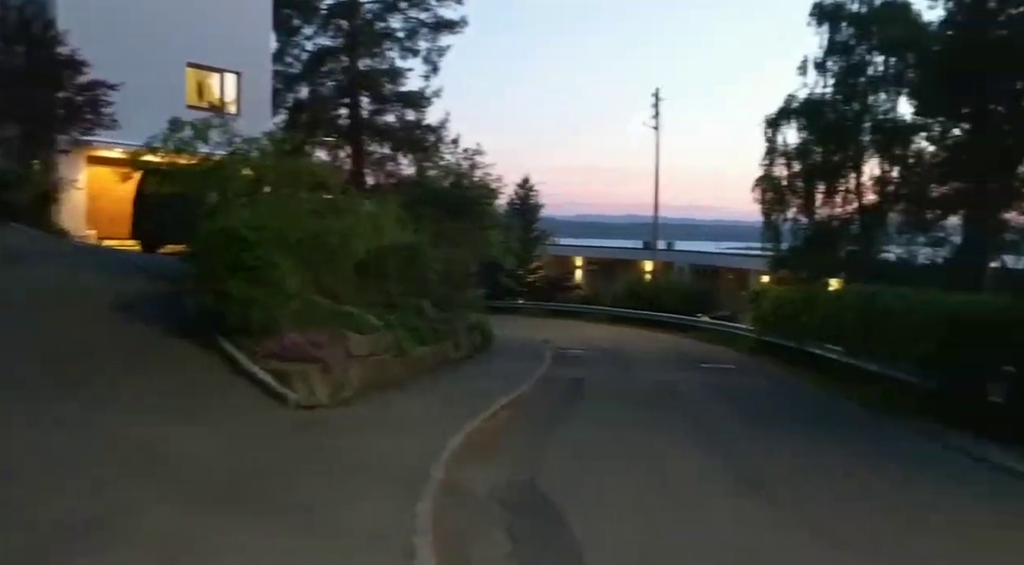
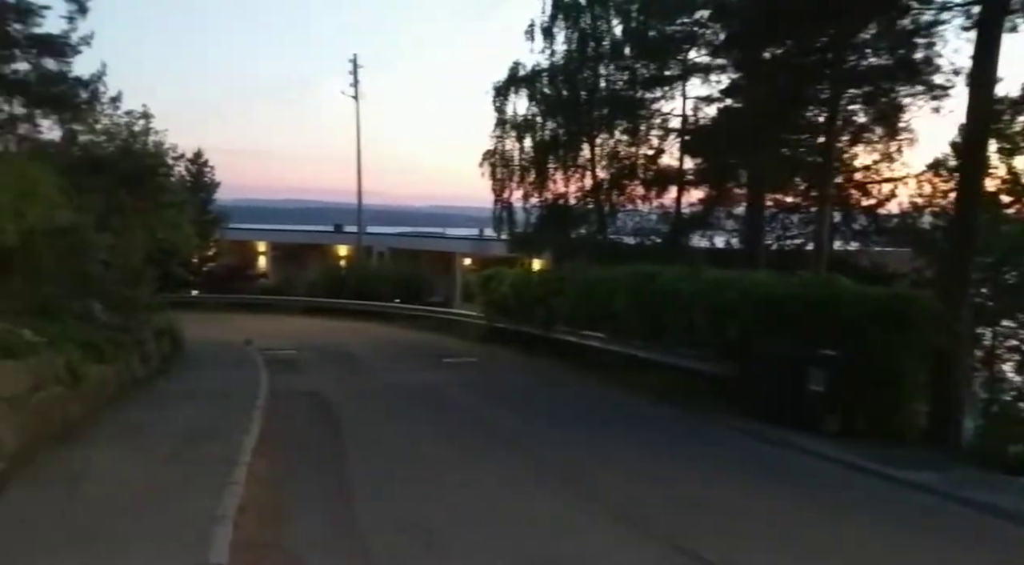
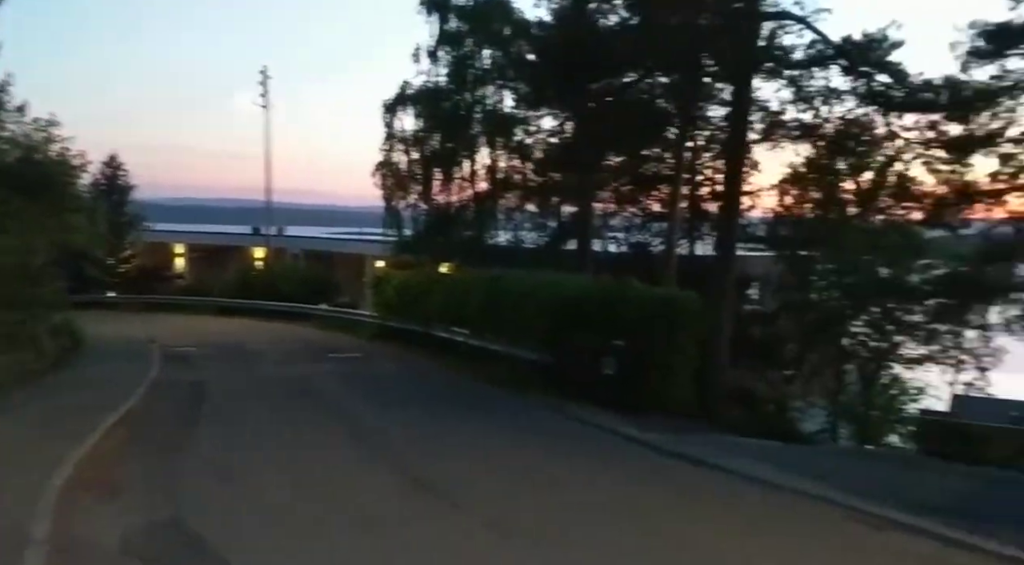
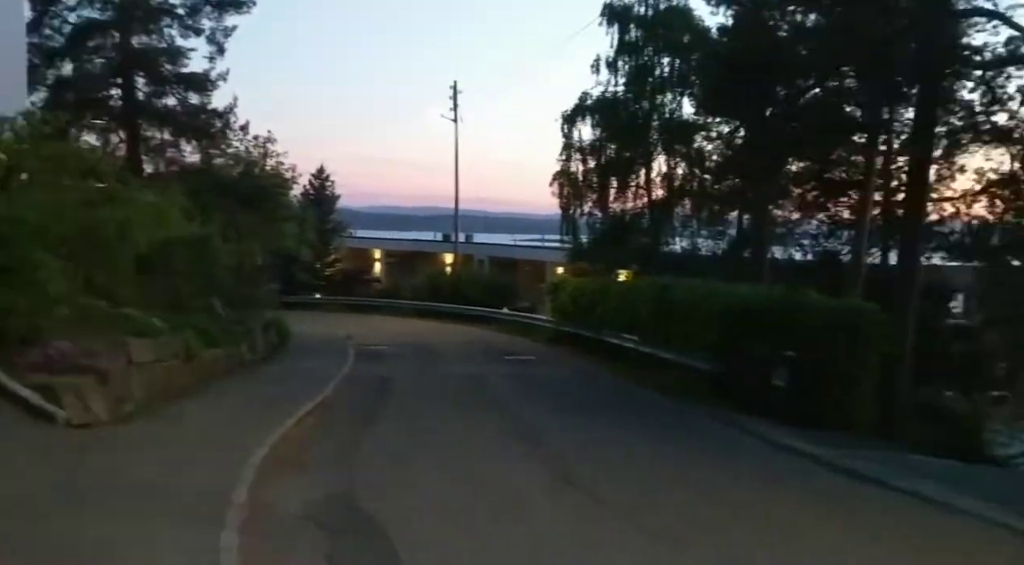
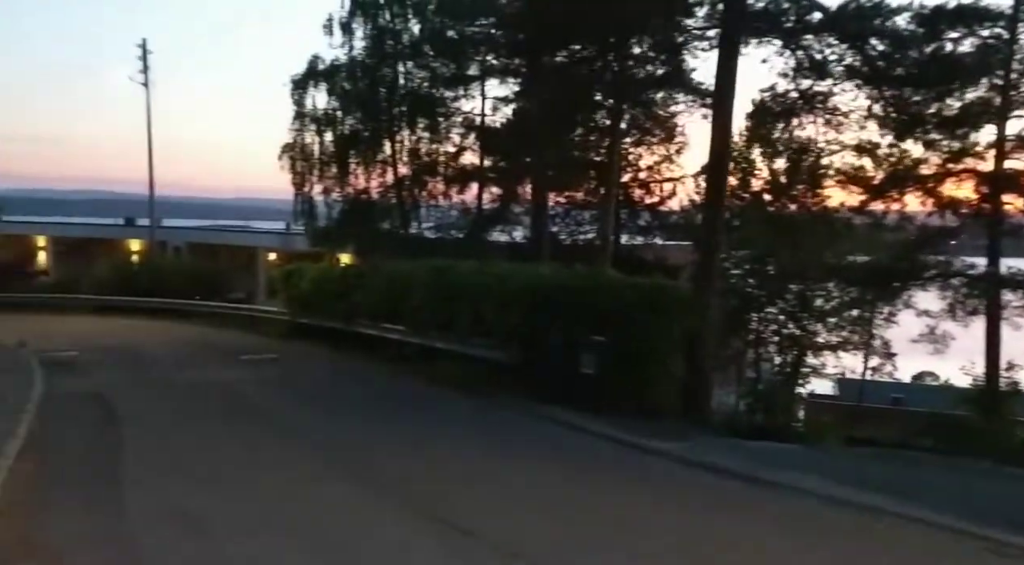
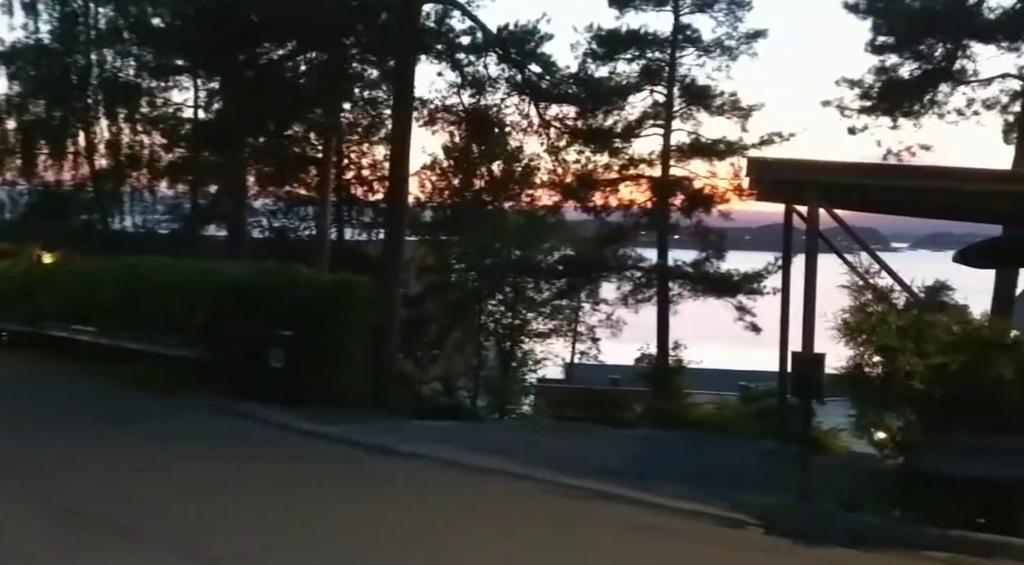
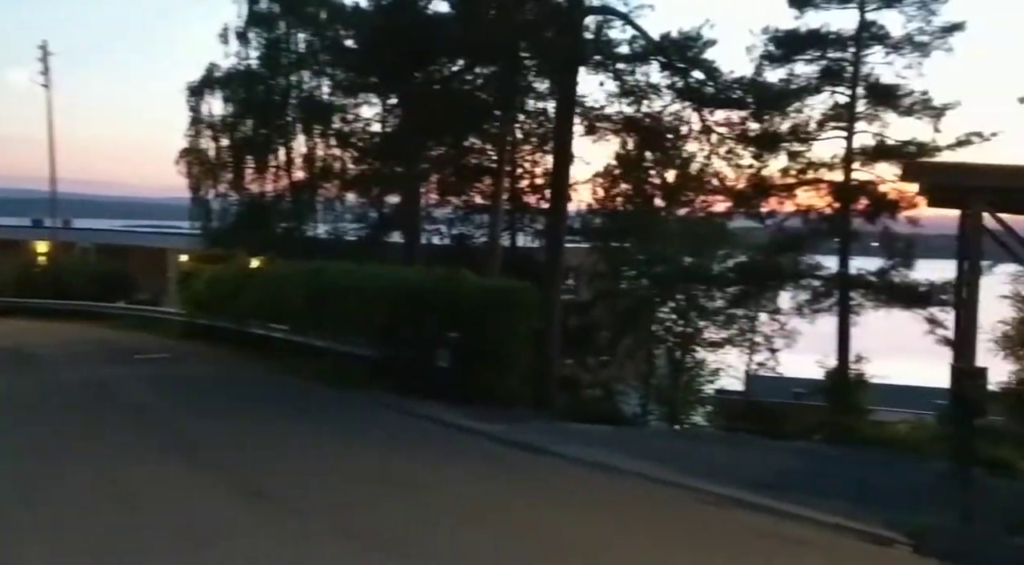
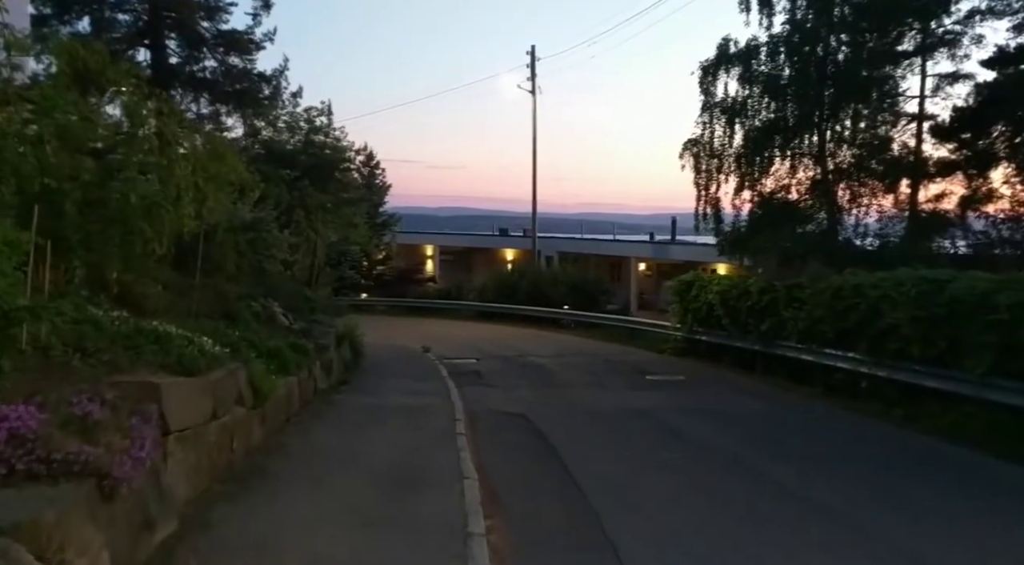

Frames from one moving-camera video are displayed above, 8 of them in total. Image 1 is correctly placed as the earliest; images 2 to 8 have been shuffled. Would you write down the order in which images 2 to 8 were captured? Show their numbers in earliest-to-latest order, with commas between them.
4, 3, 7, 6, 5, 2, 8
